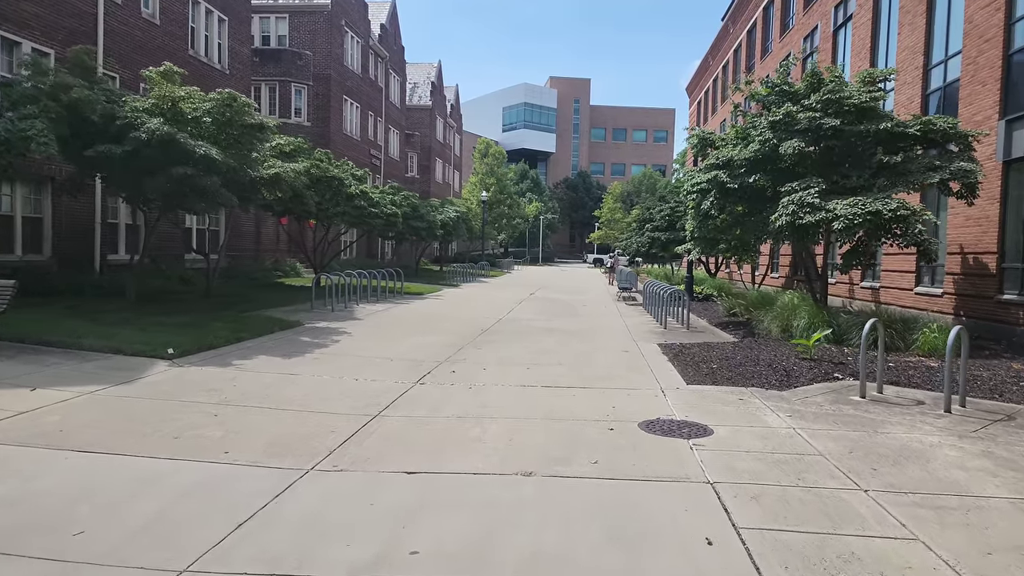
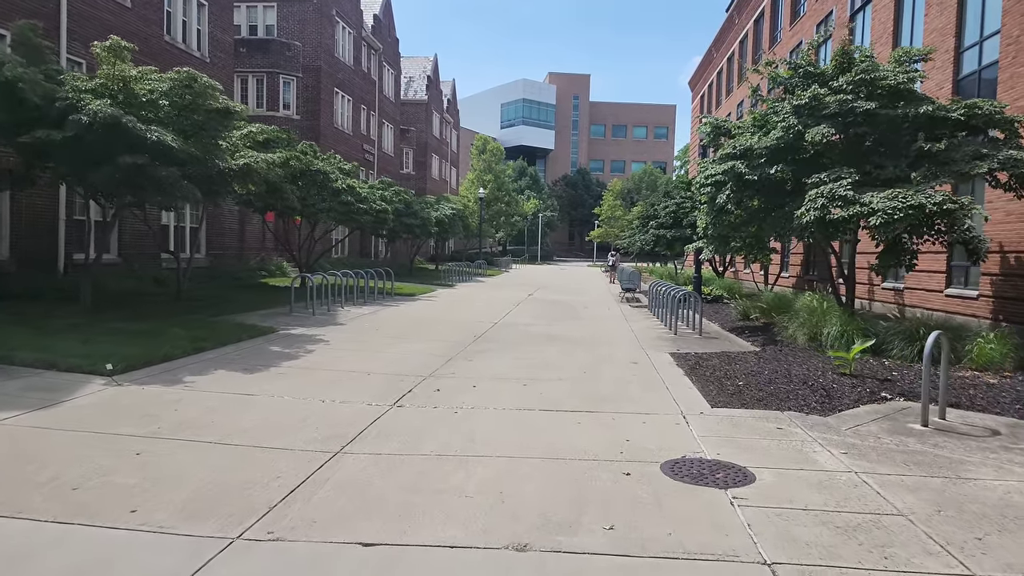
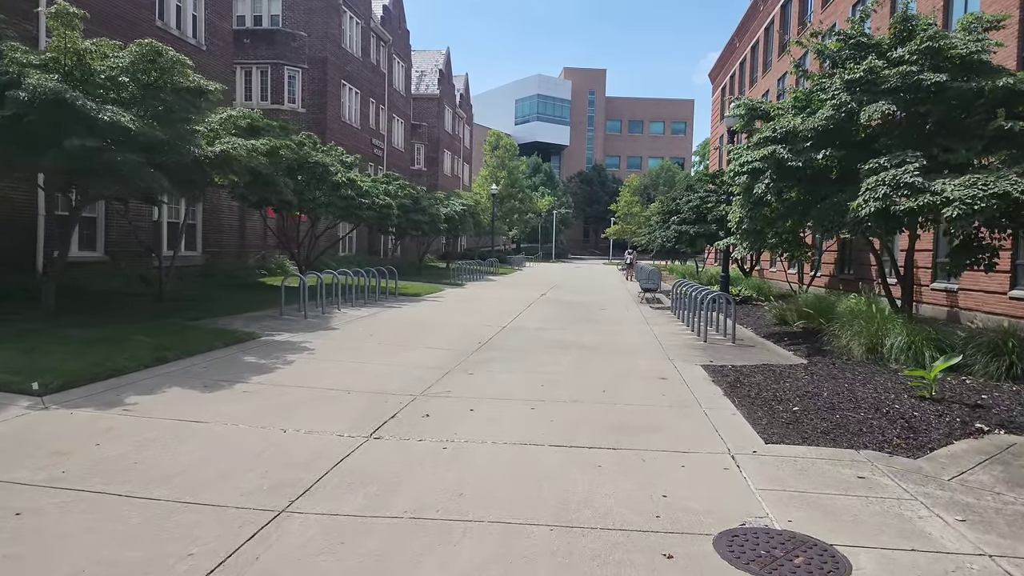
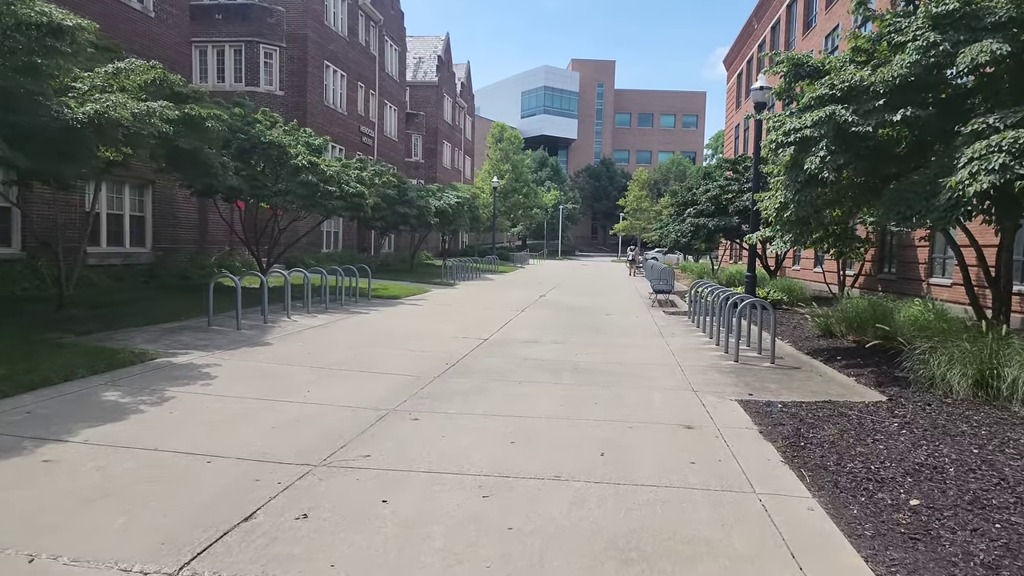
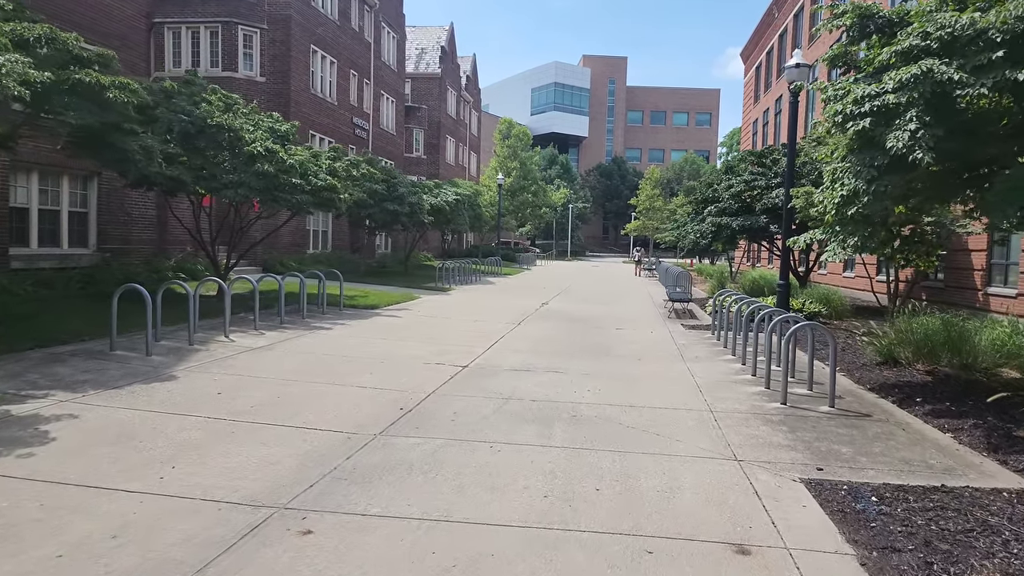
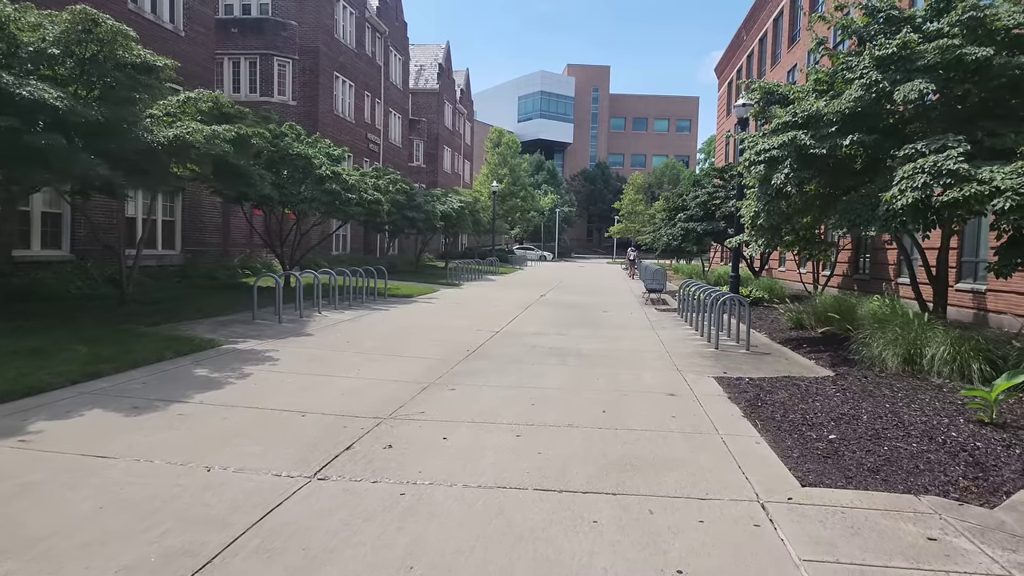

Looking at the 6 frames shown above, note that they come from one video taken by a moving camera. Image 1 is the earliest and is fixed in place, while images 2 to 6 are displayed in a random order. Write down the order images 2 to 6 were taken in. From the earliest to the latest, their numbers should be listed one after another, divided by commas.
2, 3, 6, 4, 5
